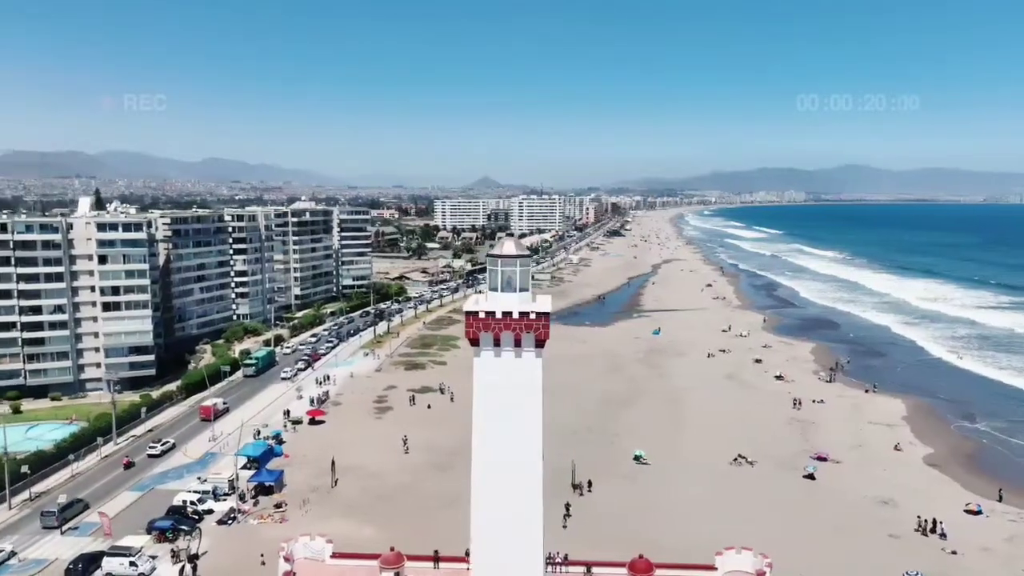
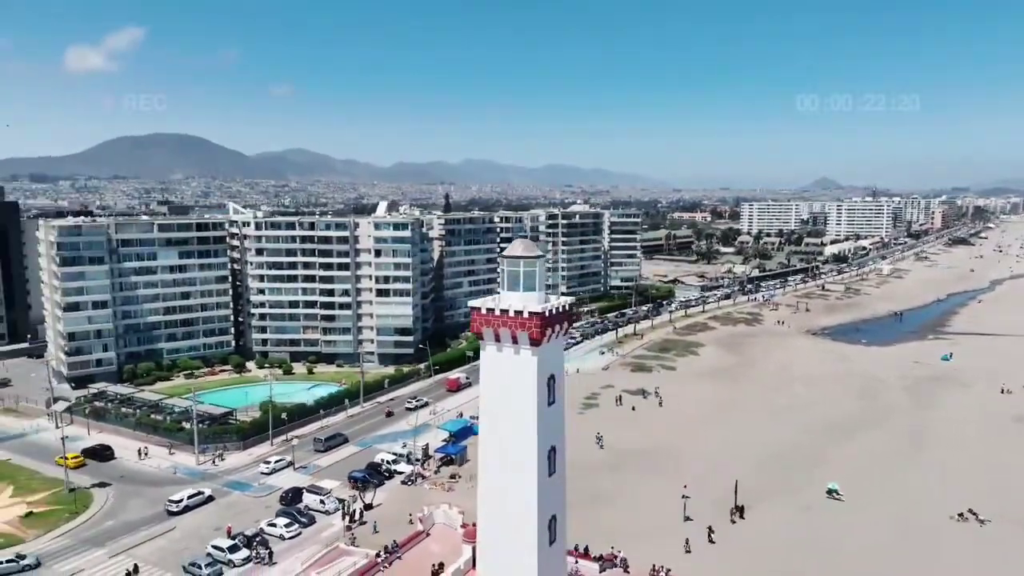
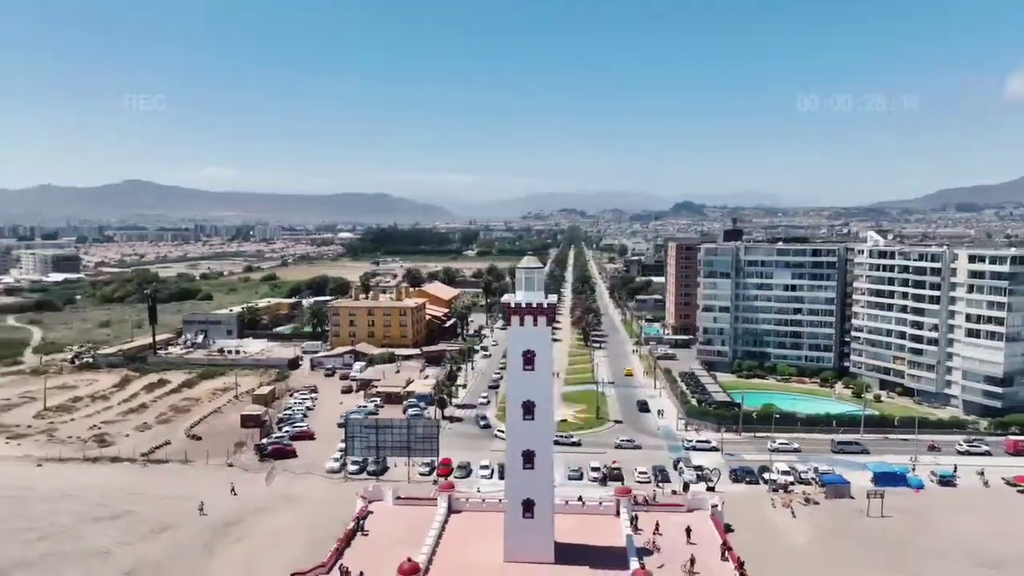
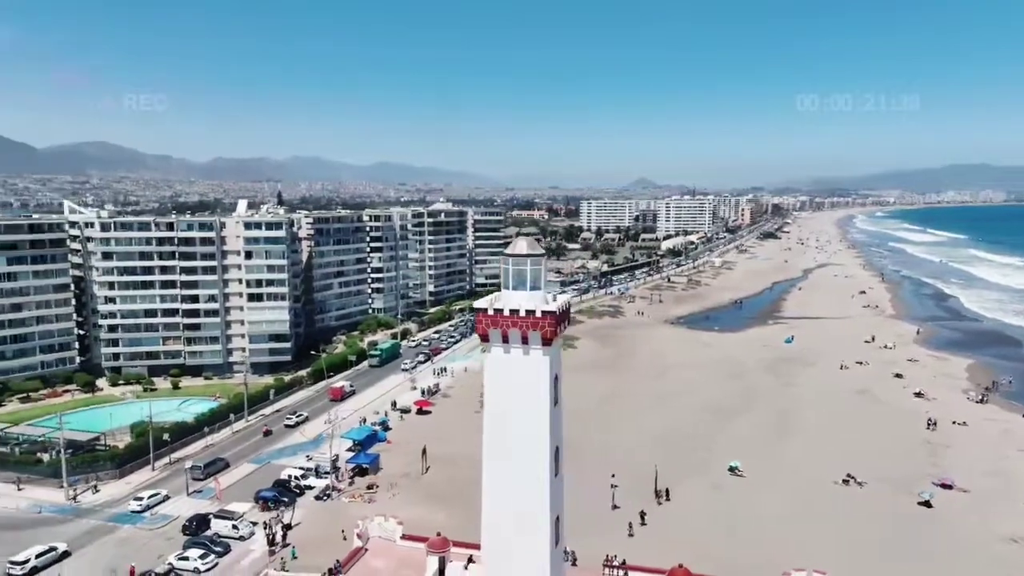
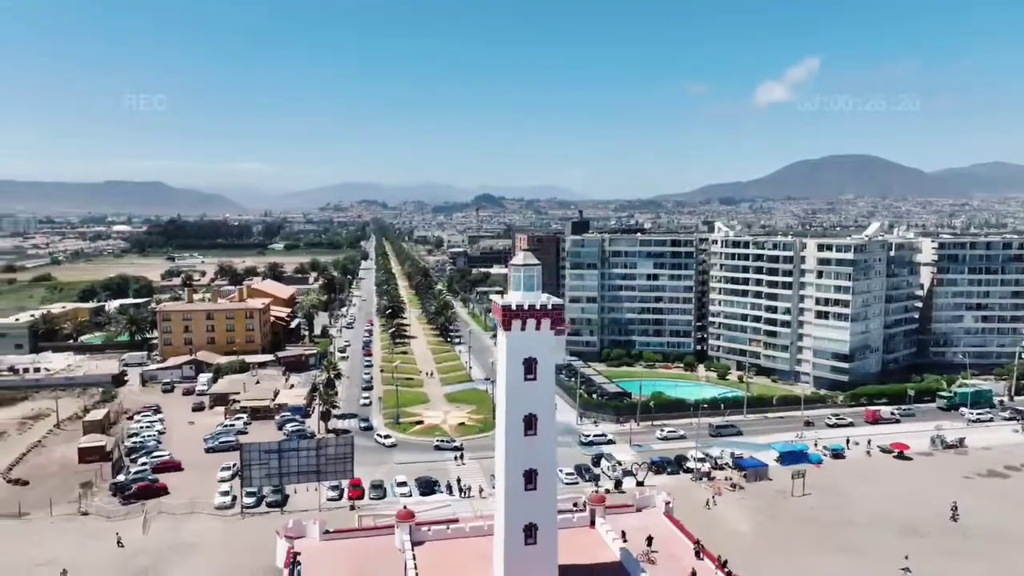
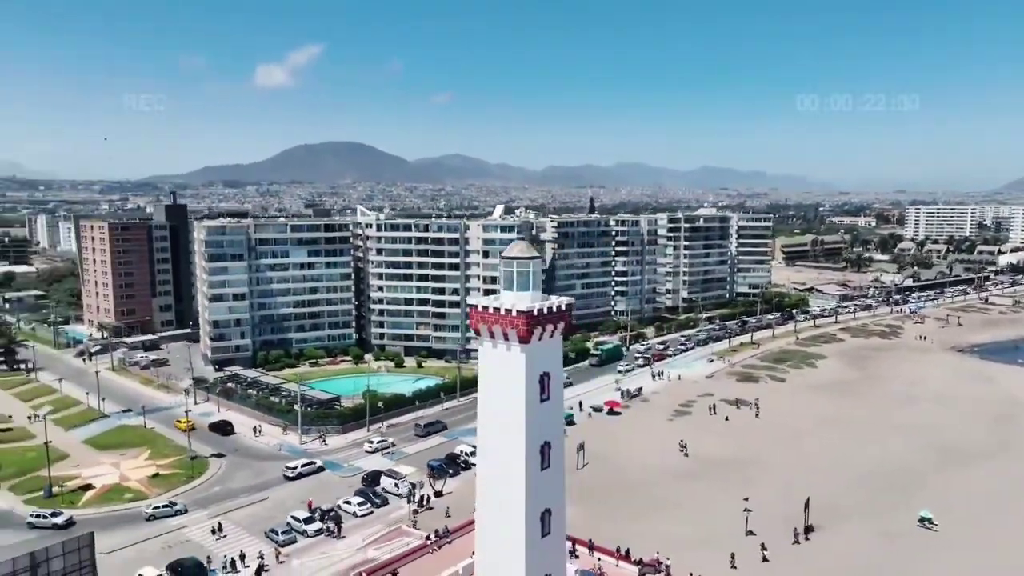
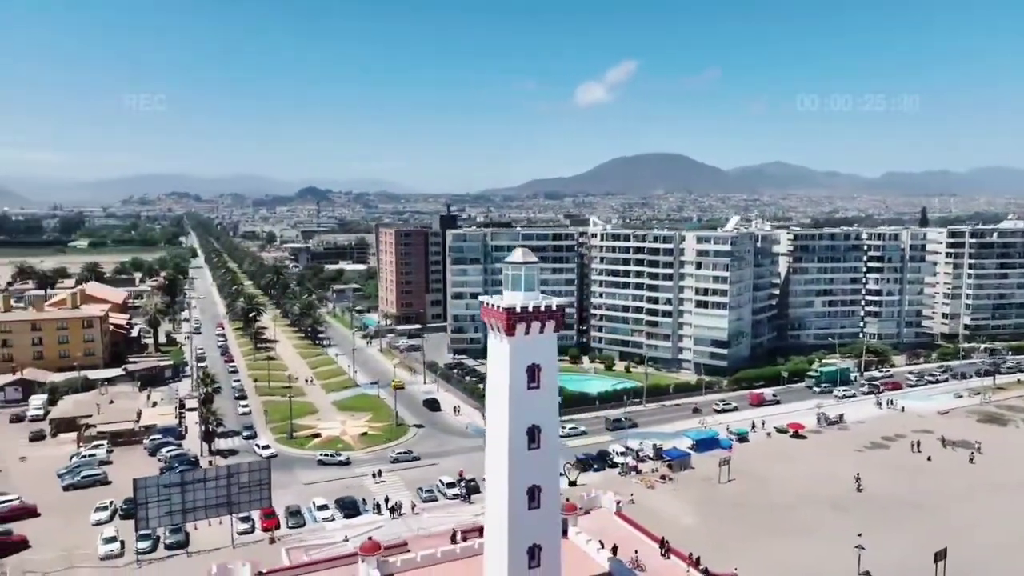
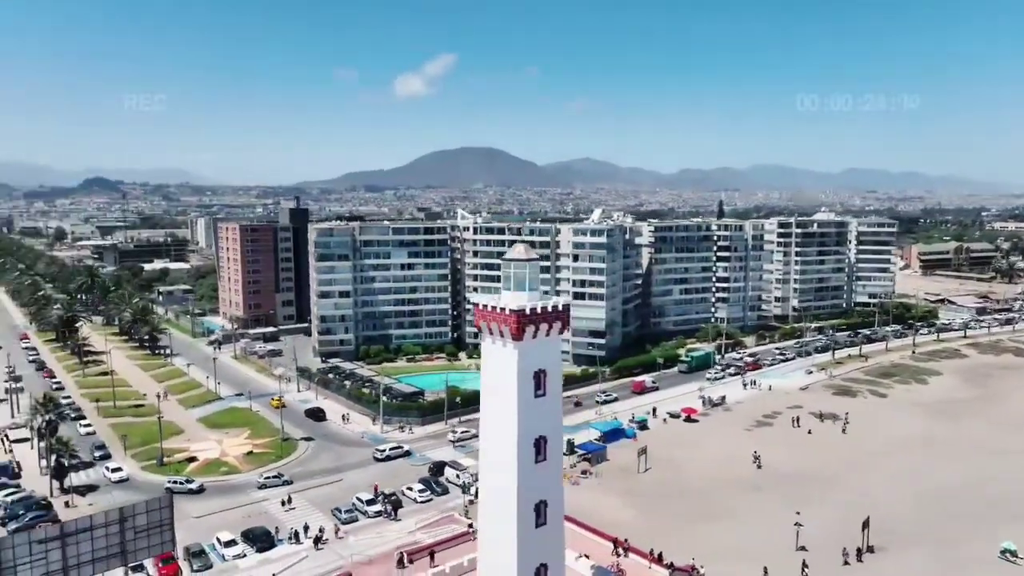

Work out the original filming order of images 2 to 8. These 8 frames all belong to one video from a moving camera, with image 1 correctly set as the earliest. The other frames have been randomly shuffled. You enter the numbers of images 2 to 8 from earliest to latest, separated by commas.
4, 2, 6, 8, 7, 5, 3
